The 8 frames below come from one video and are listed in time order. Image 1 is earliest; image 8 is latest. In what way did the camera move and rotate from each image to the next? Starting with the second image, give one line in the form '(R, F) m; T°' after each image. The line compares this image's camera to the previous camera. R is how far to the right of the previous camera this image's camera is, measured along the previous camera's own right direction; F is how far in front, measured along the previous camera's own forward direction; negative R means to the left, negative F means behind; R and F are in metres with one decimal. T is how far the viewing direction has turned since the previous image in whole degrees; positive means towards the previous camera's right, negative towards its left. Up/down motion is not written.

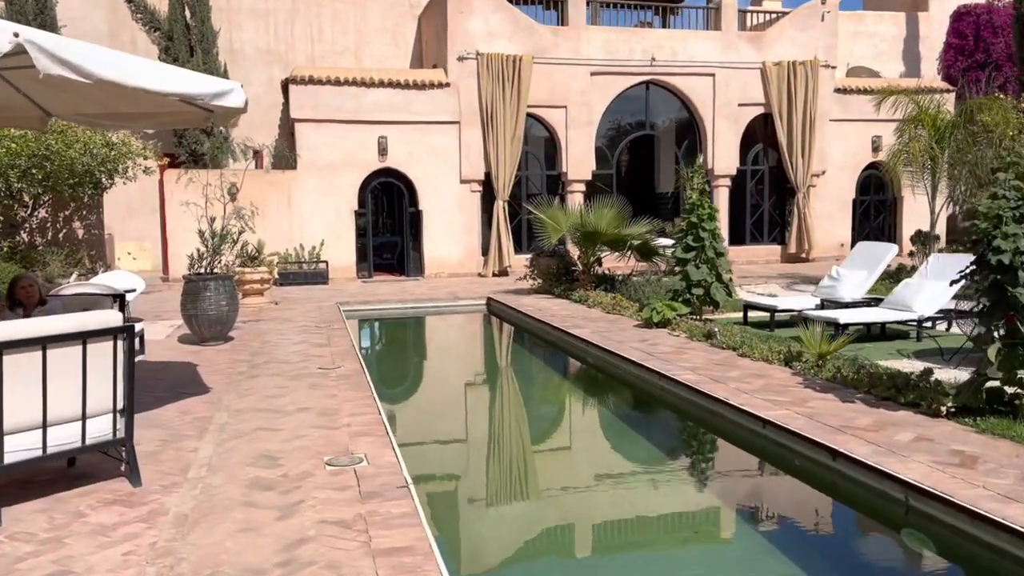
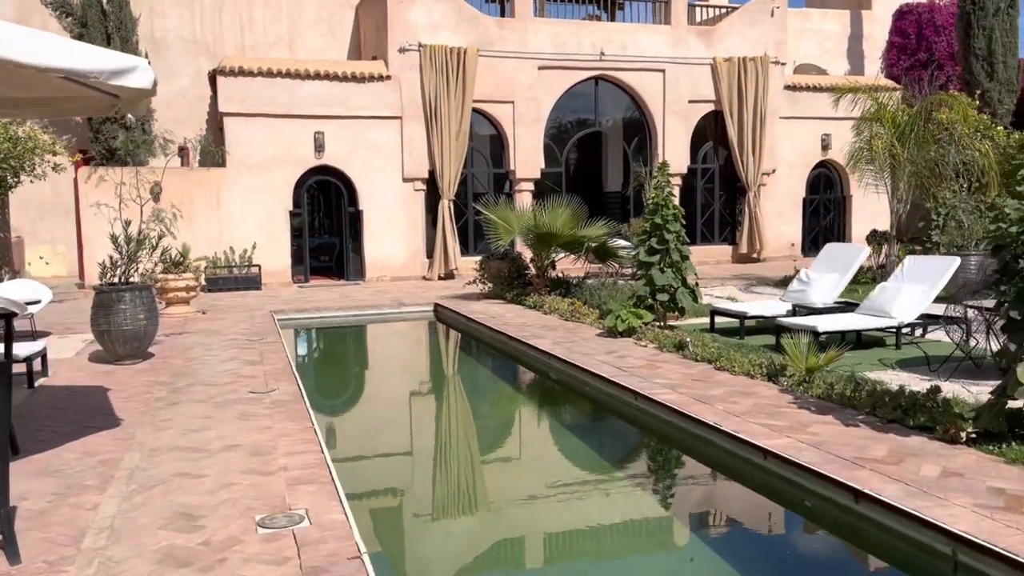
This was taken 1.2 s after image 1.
(-0.2, +0.8) m; +4°
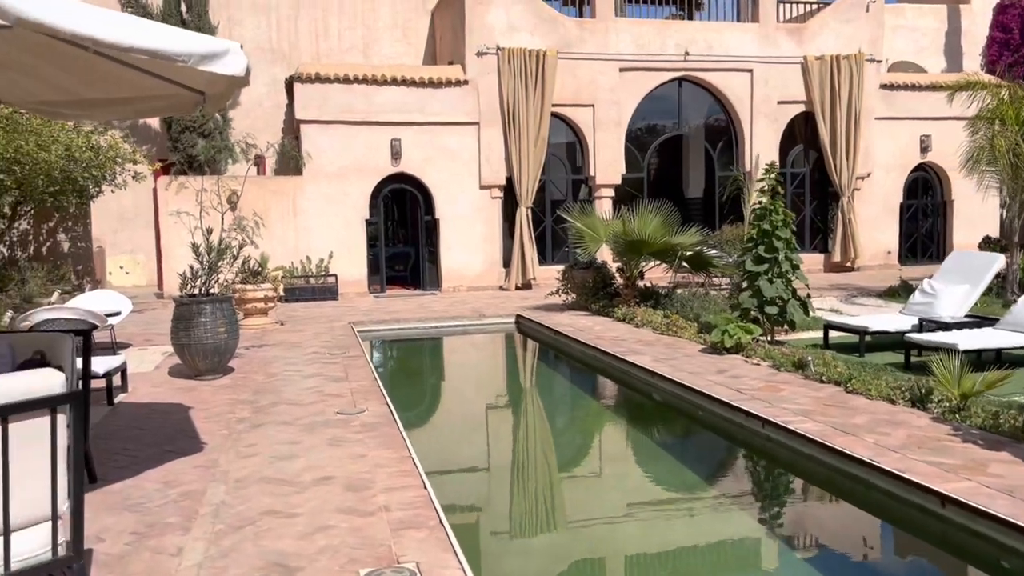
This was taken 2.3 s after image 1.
(-0.3, +0.6) m; -4°
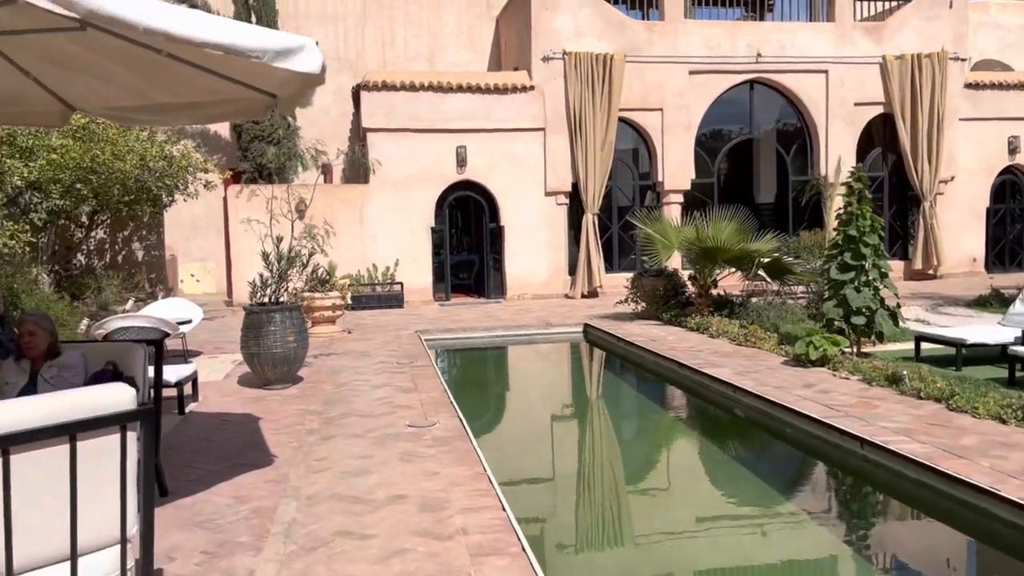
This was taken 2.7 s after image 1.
(-0.1, +0.3) m; -4°
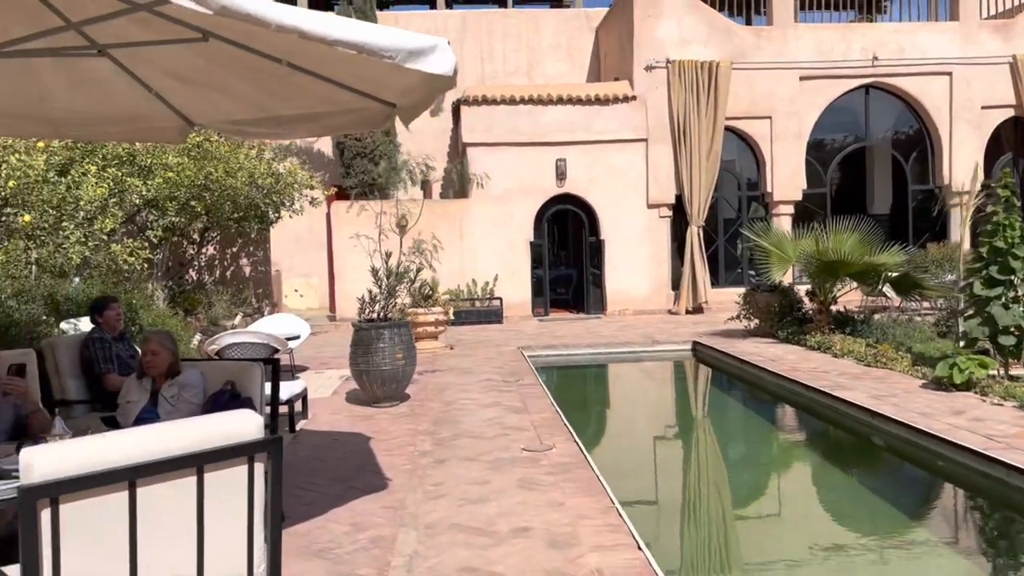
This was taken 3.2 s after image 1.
(-0.2, +0.3) m; -6°
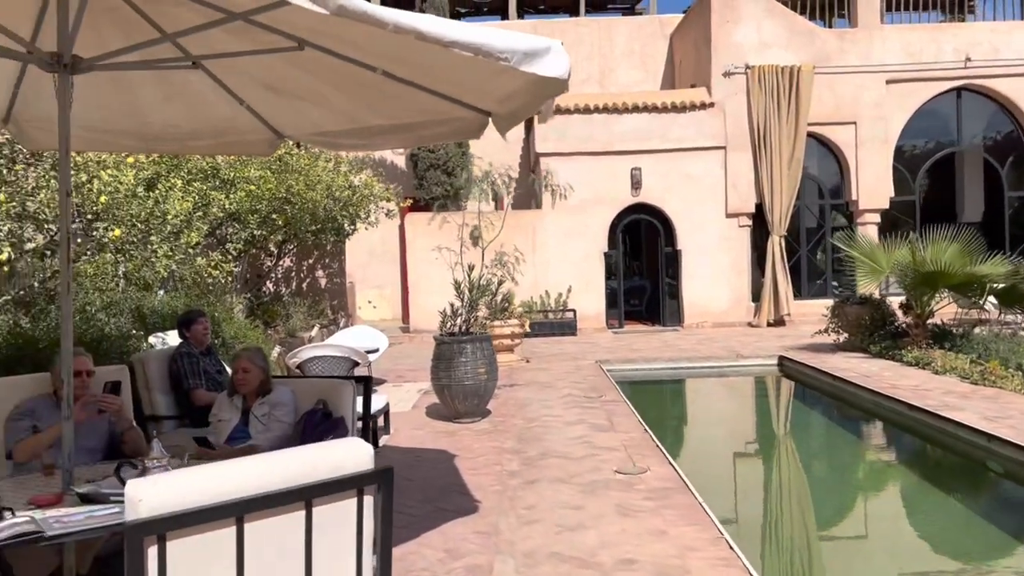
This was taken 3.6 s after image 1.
(-0.2, +0.2) m; -4°
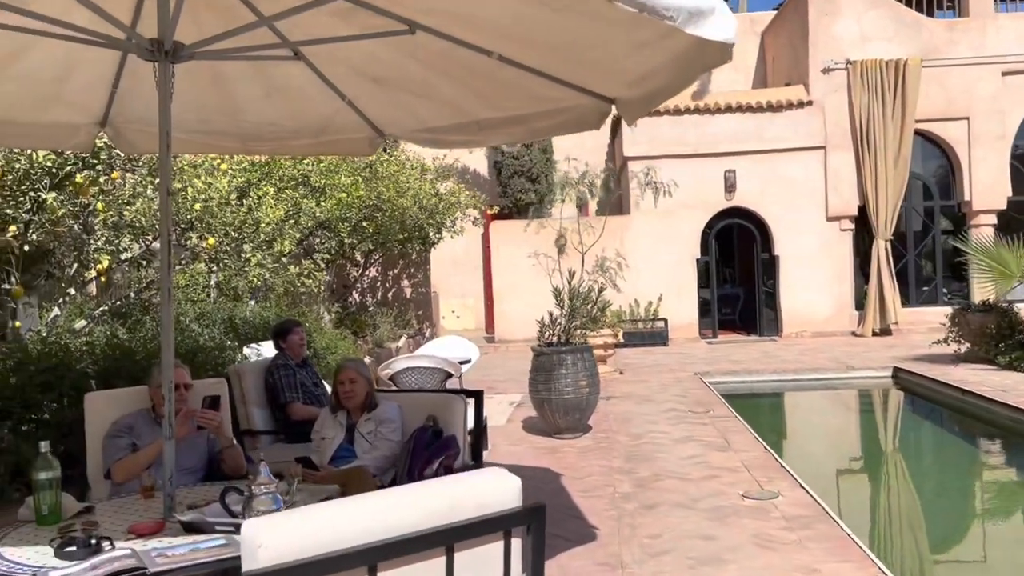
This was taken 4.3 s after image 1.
(-0.2, +0.4) m; -5°
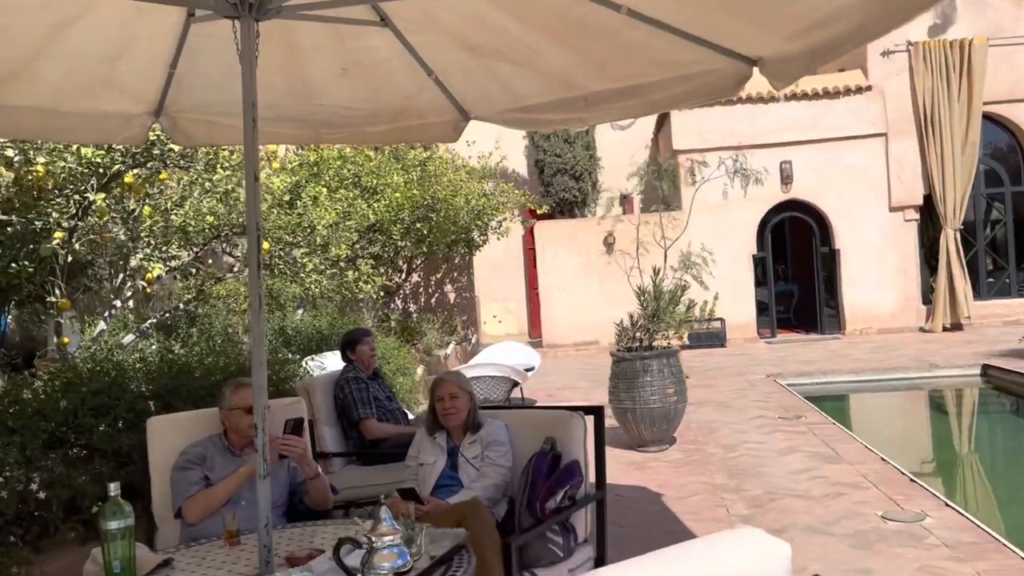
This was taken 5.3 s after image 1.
(-0.4, +0.6) m; -2°
